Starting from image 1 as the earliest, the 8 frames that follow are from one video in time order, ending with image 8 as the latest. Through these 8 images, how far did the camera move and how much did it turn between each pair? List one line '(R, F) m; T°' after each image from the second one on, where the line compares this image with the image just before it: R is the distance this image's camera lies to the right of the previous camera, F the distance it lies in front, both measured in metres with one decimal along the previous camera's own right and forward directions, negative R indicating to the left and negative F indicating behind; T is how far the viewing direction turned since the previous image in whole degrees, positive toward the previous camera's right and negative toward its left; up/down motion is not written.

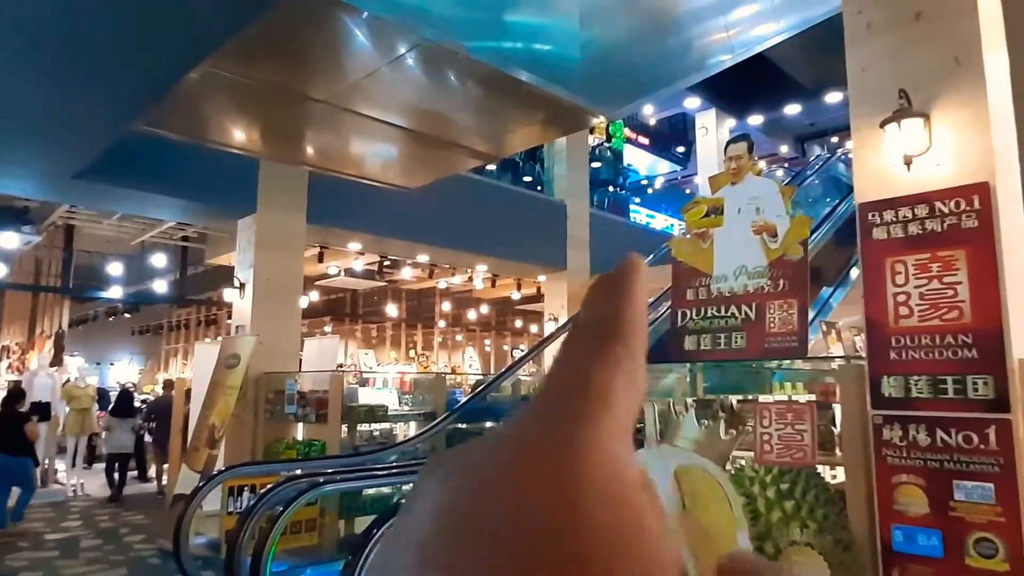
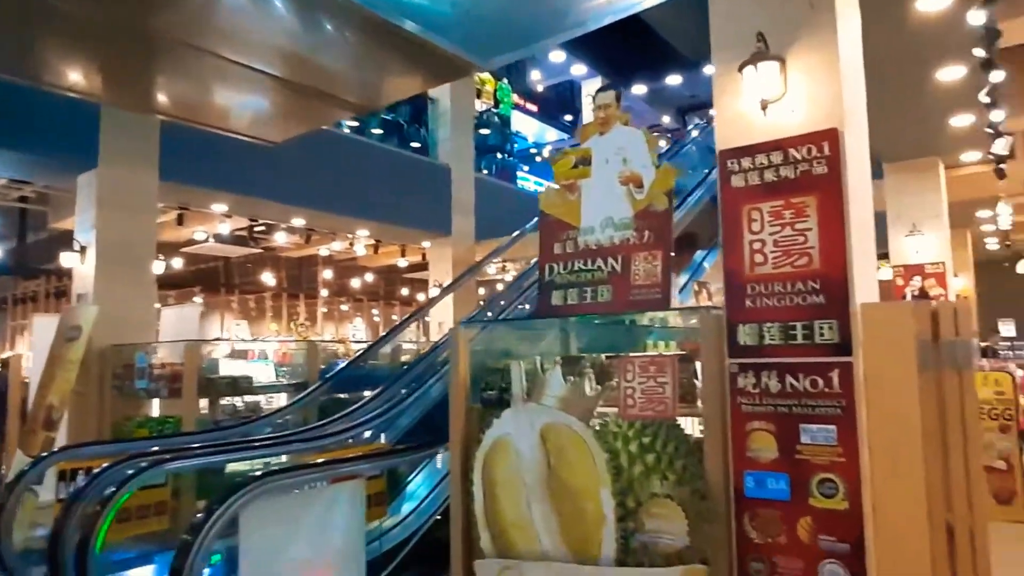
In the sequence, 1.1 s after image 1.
(+0.2, +0.2) m; +9°
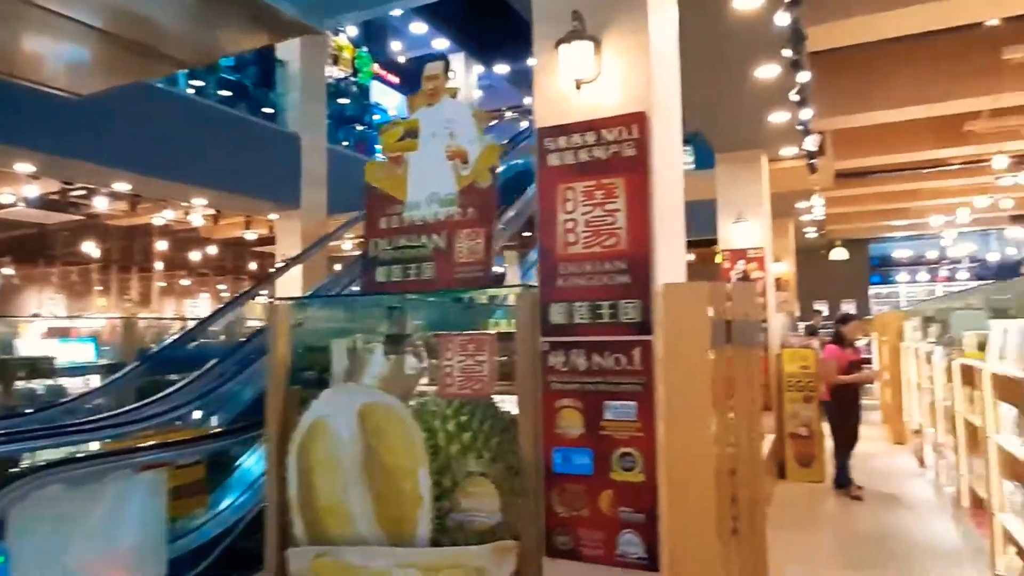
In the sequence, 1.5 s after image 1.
(+0.2, +0.1) m; +11°
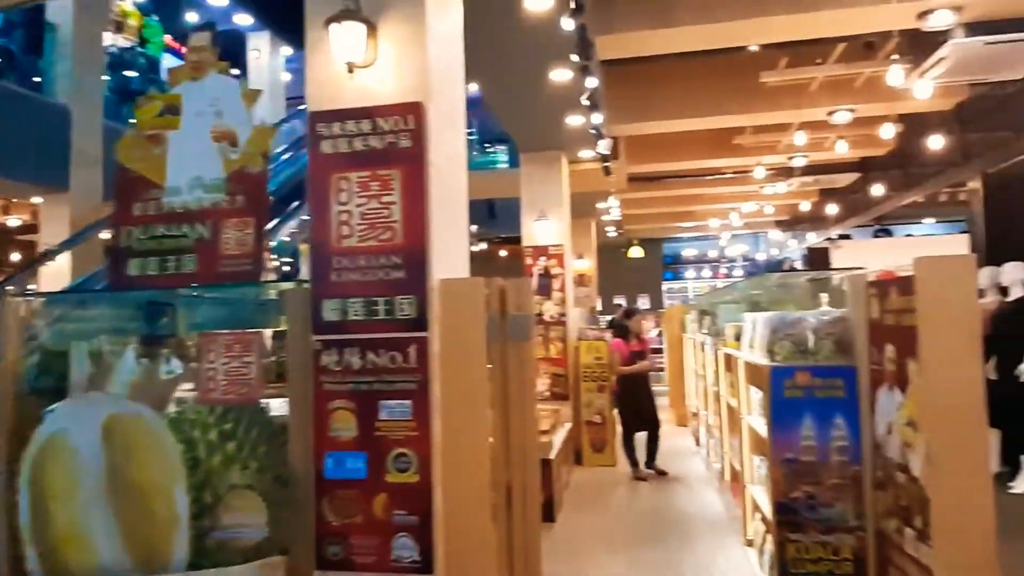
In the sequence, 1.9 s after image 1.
(+0.2, +0.1) m; +15°
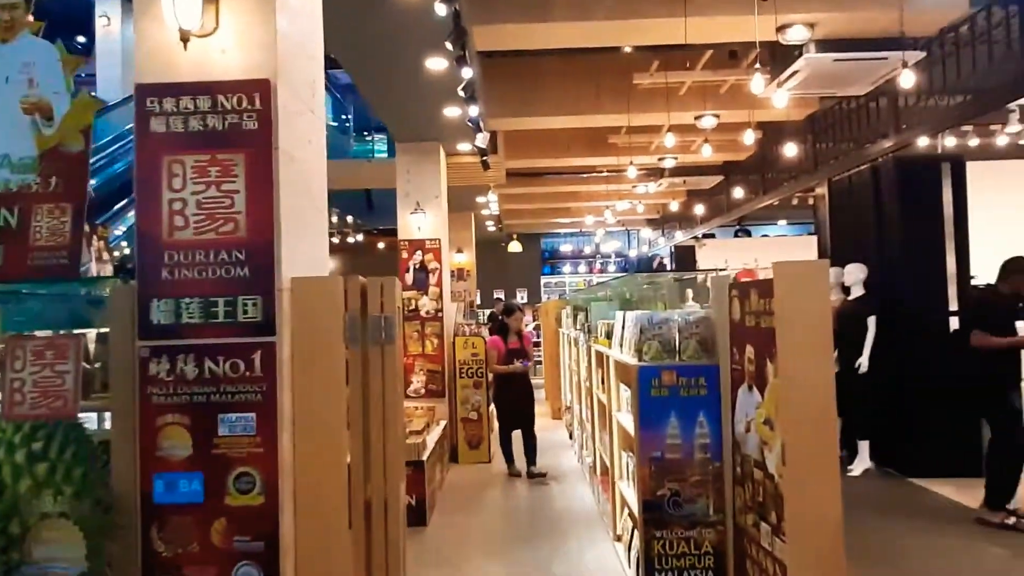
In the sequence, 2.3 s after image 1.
(+0.1, +0.1) m; +10°
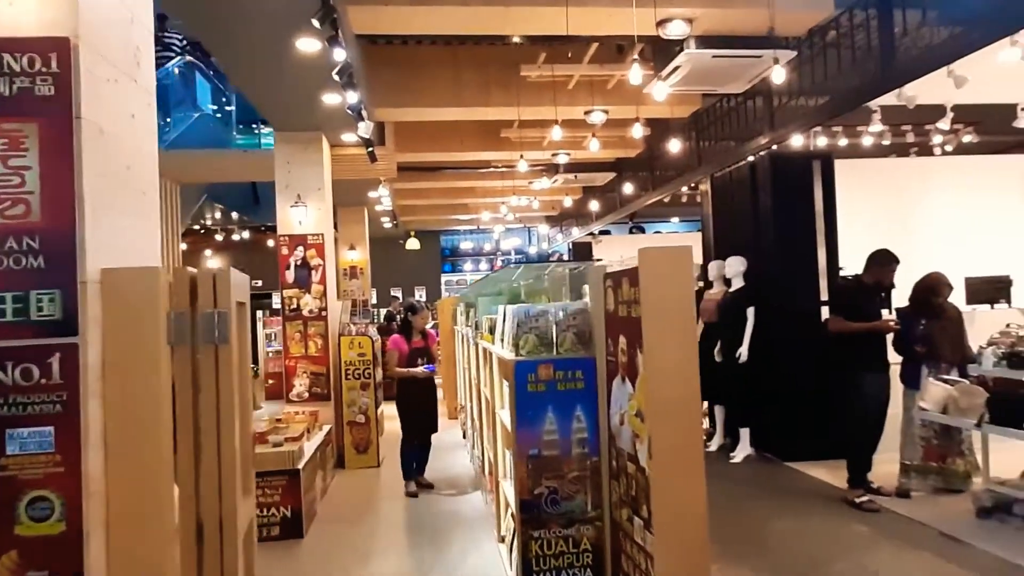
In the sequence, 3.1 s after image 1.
(+0.2, +0.2) m; +8°
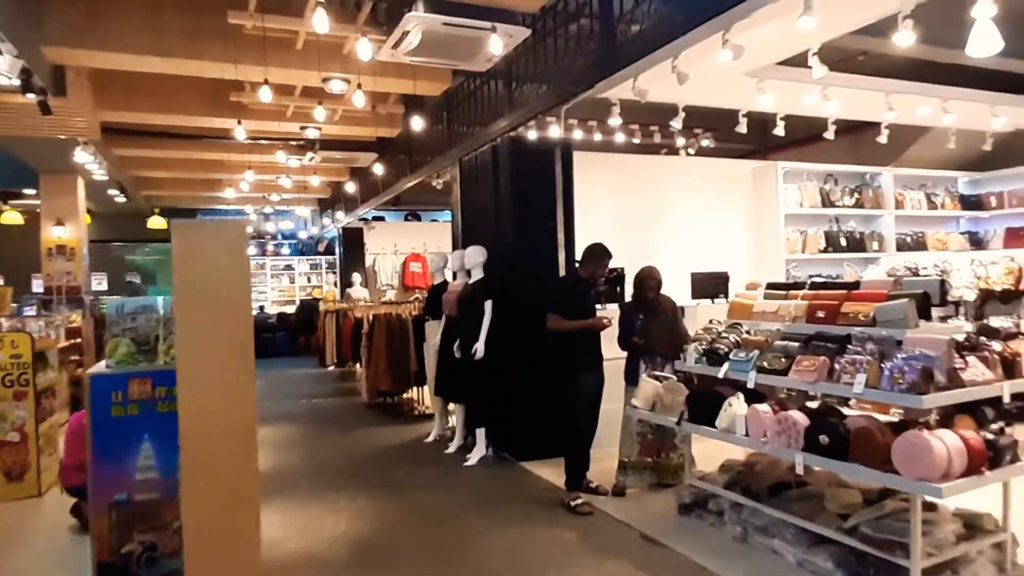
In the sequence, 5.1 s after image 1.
(+0.7, +0.5) m; +17°
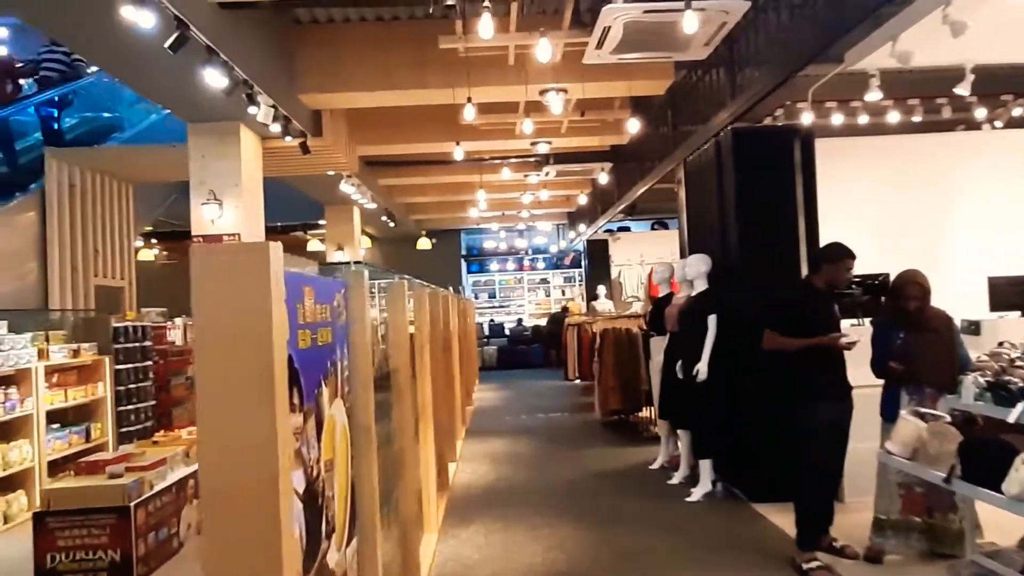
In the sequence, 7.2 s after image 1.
(+0.4, +0.5) m; -22°
